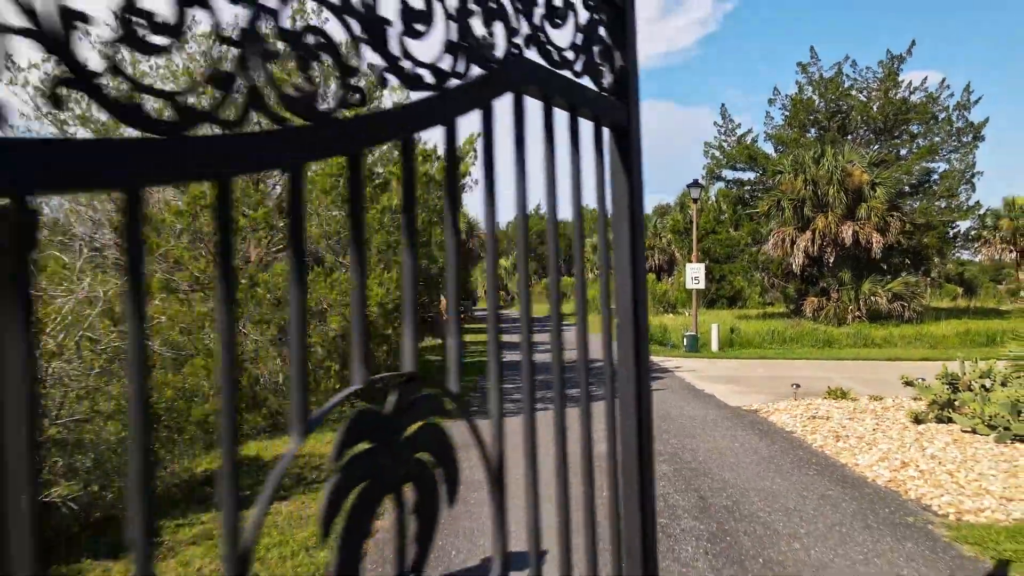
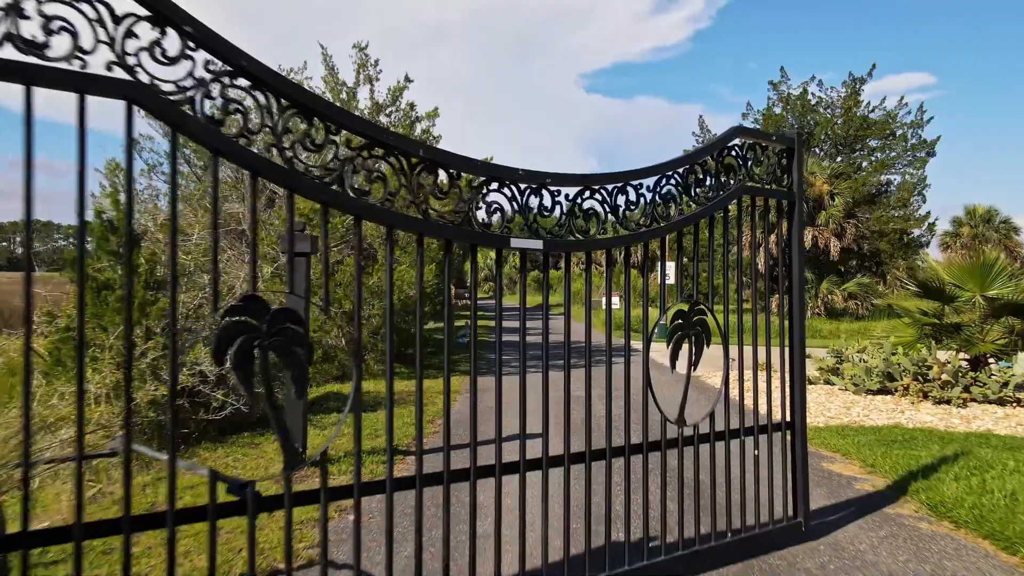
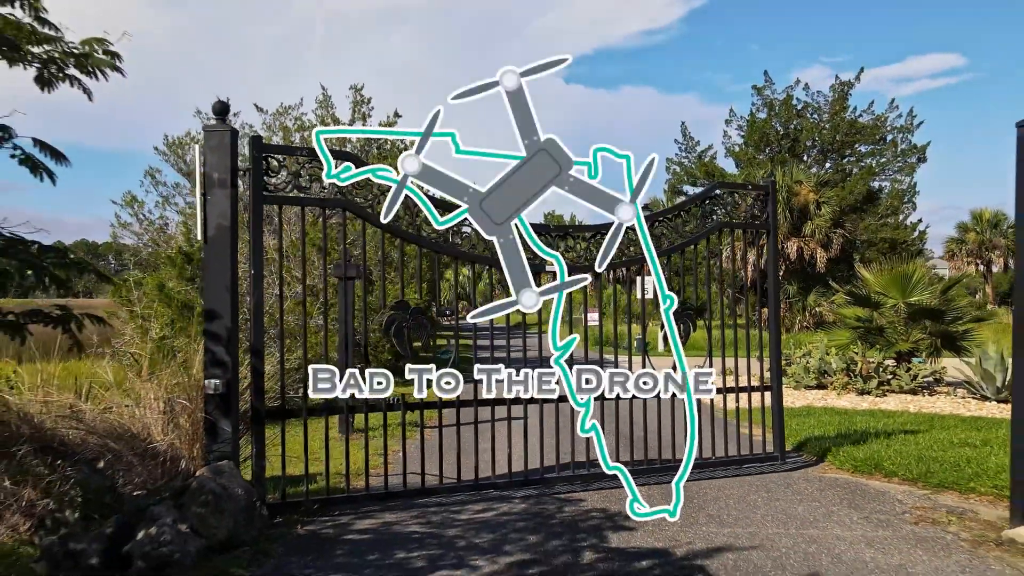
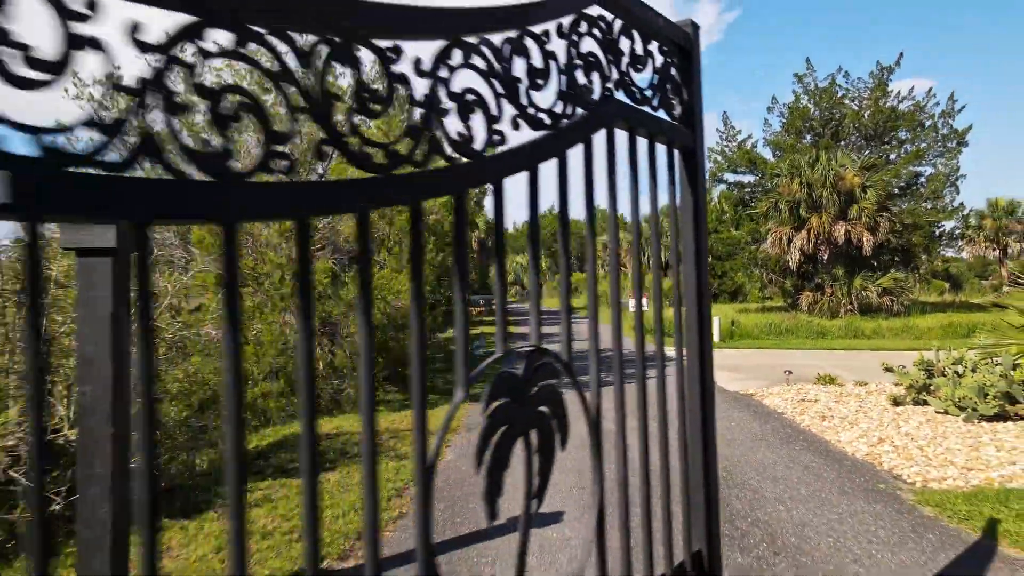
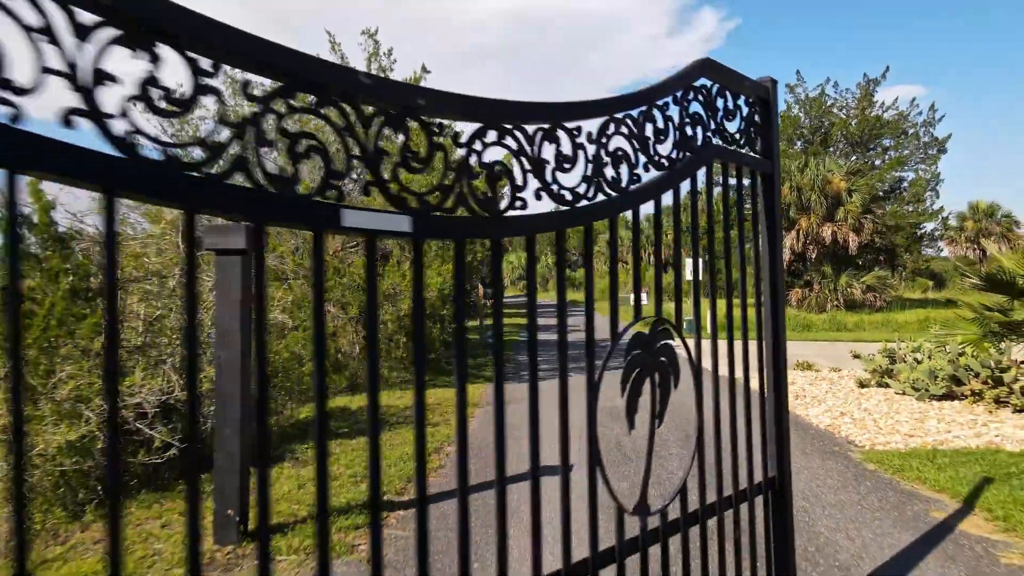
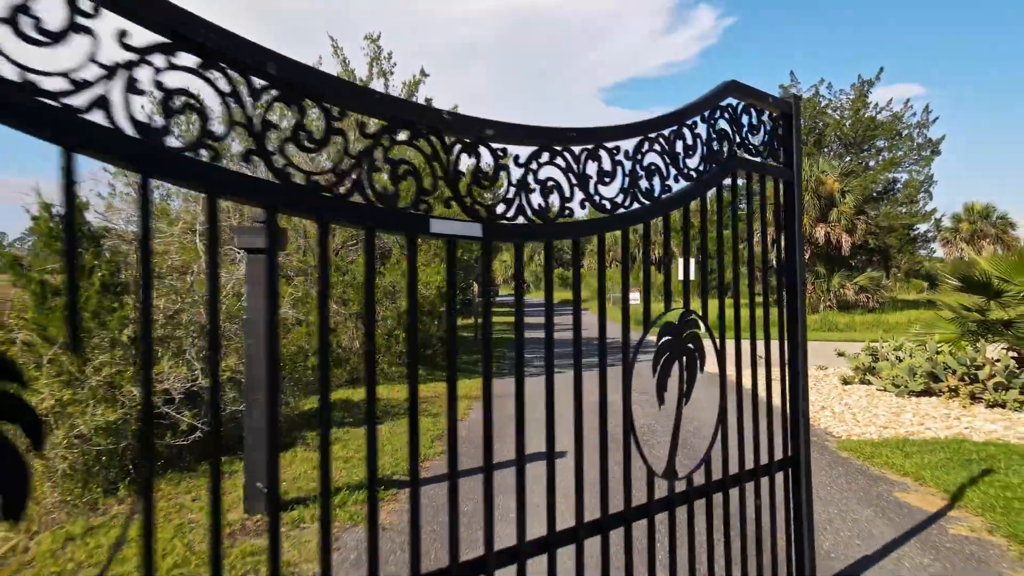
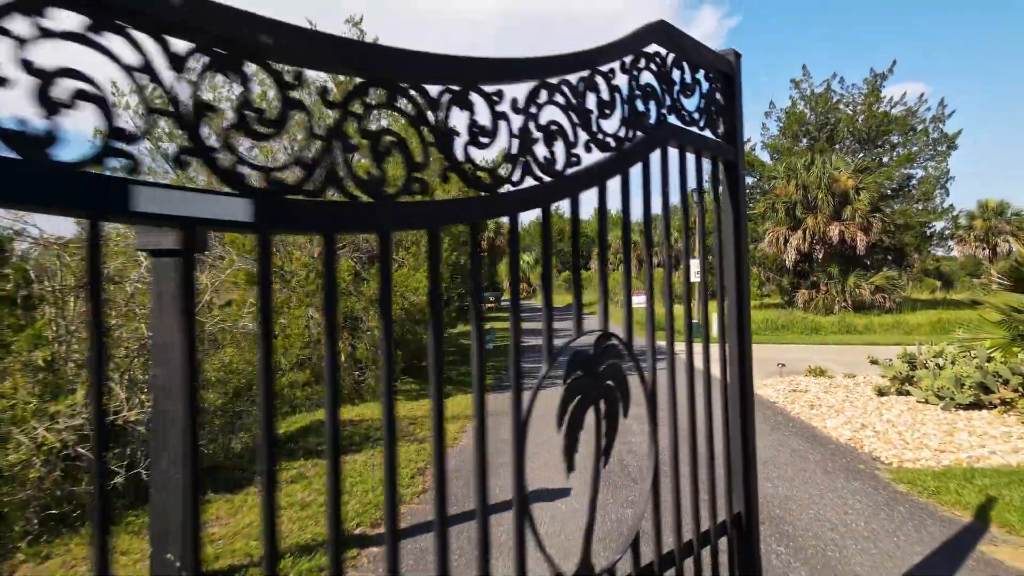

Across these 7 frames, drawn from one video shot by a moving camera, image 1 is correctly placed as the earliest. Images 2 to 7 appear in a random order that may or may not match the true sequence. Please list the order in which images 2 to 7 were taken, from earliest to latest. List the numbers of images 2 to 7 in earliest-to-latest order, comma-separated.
4, 7, 5, 6, 2, 3
